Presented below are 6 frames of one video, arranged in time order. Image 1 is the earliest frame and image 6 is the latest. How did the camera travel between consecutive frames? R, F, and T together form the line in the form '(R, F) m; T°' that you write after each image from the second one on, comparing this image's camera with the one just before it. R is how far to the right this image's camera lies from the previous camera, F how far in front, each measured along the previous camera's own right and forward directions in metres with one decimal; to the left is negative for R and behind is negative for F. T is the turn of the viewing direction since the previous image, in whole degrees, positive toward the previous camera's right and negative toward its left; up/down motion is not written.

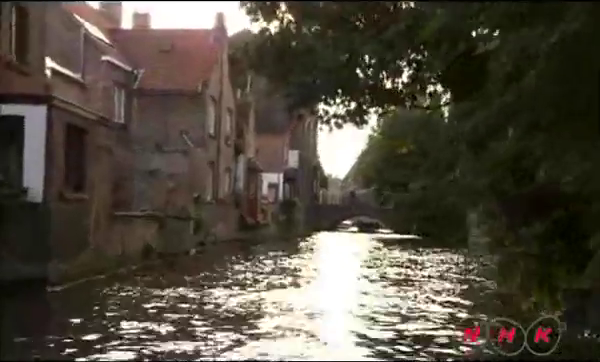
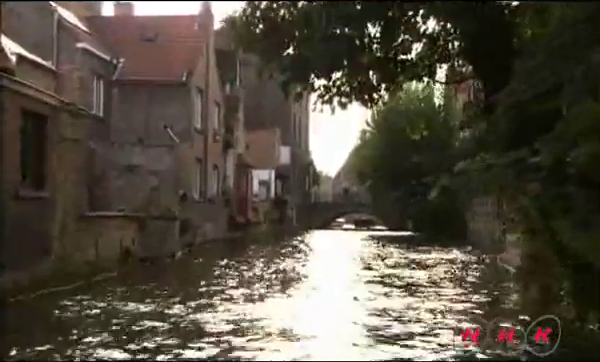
(-0.1, +1.6) m; +1°
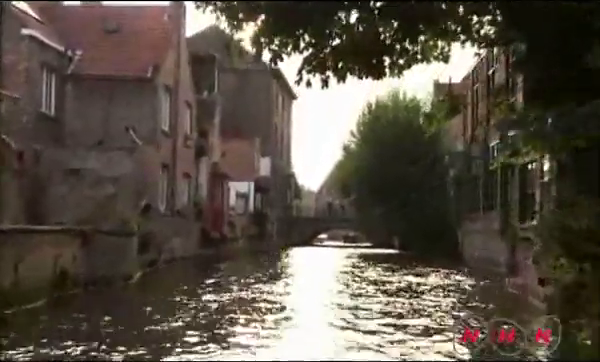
(0.0, +2.7) m; +2°
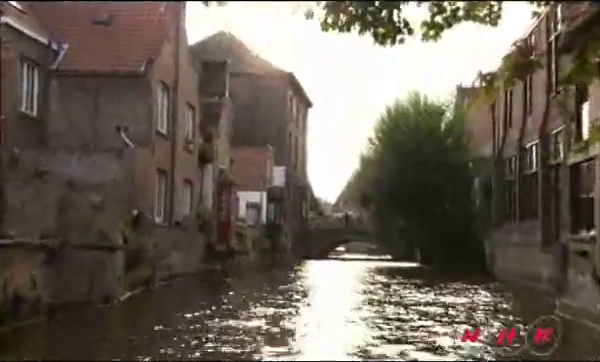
(+0.2, +2.3) m; -2°
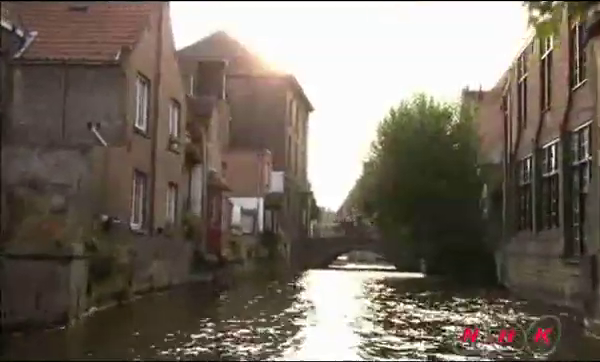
(+0.3, +1.9) m; 0°
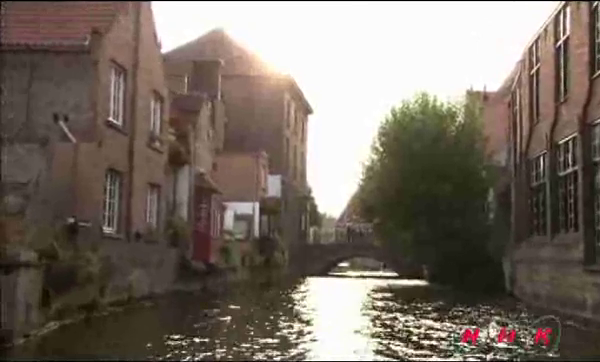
(+0.3, +1.6) m; 0°
